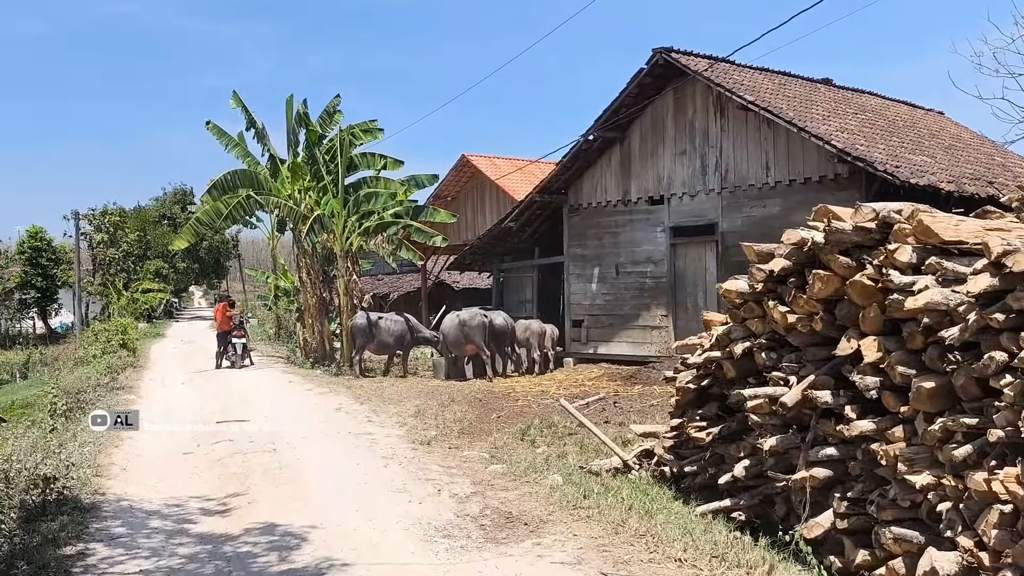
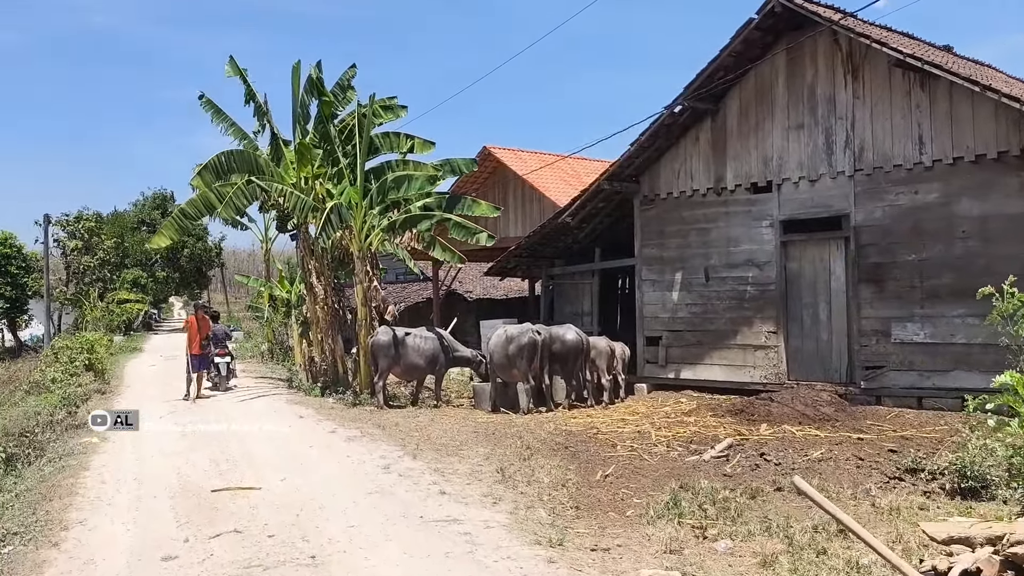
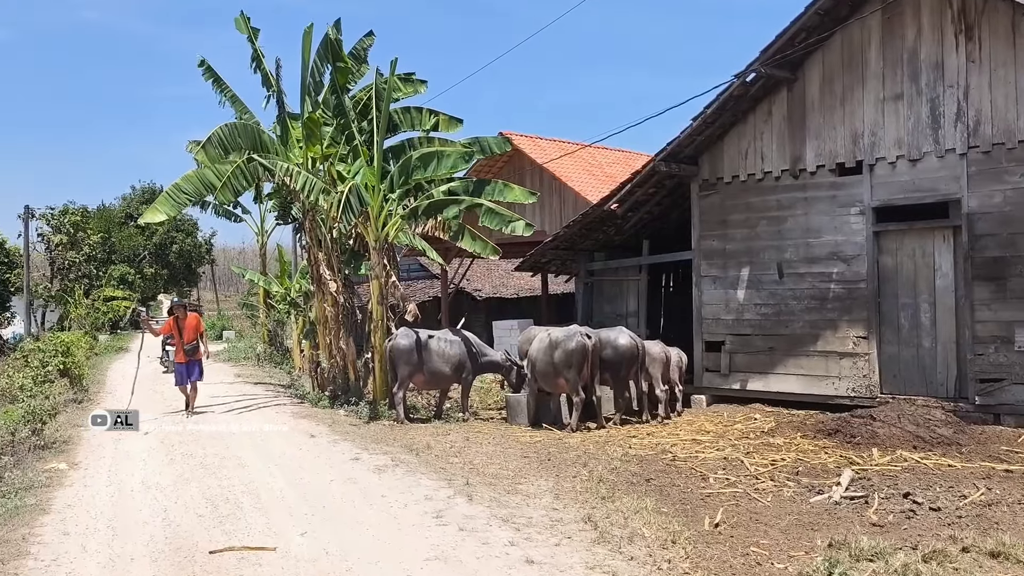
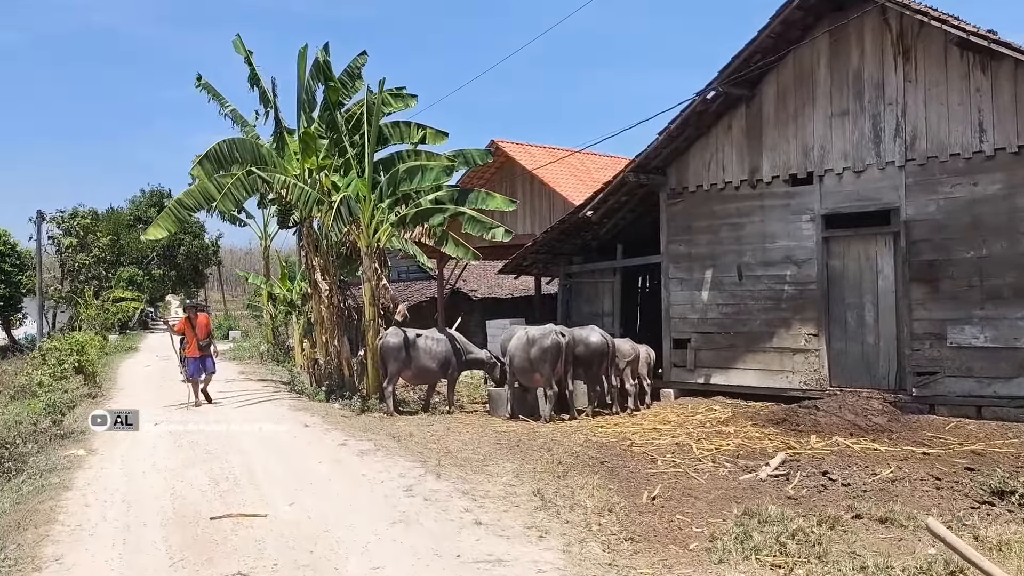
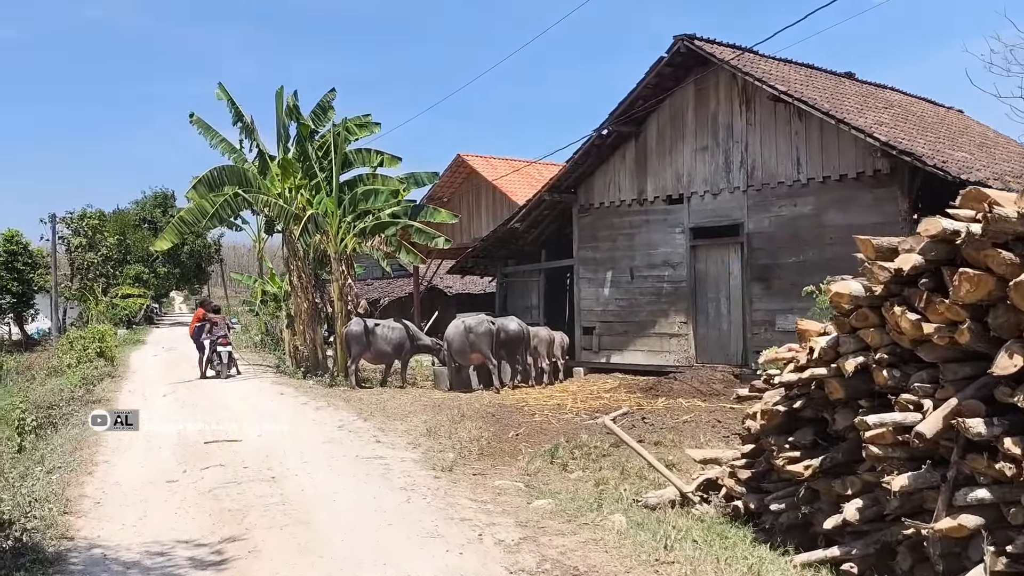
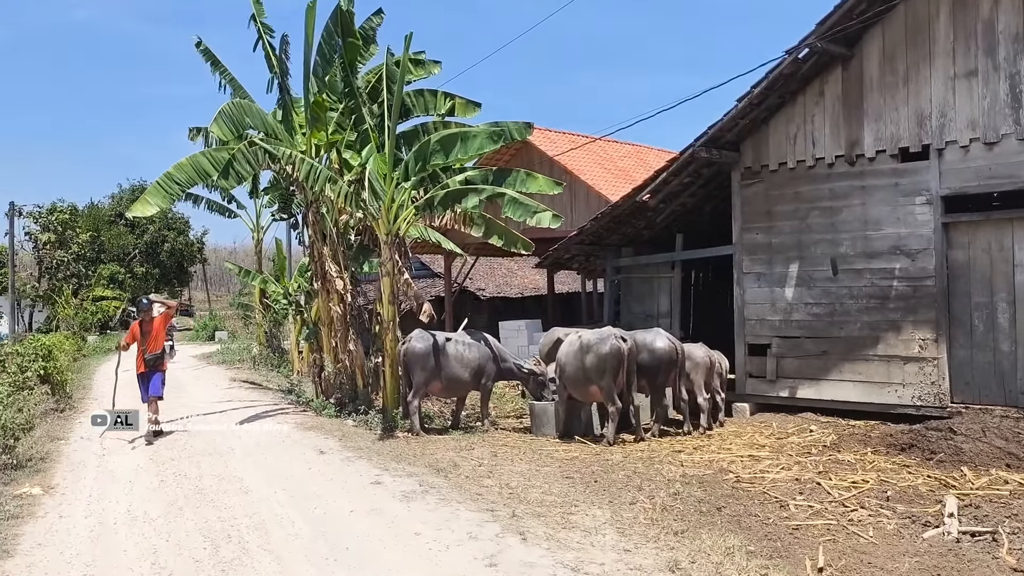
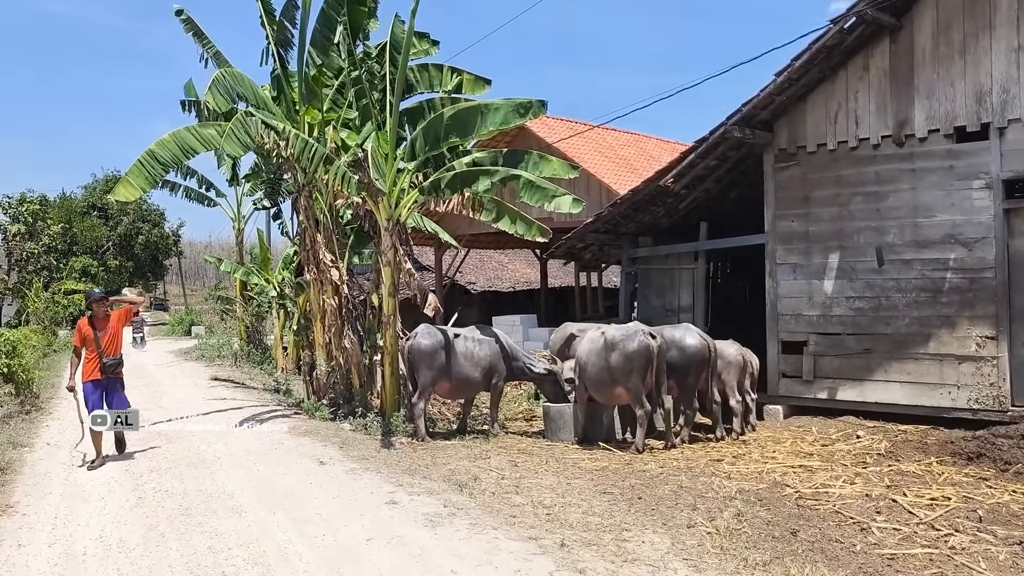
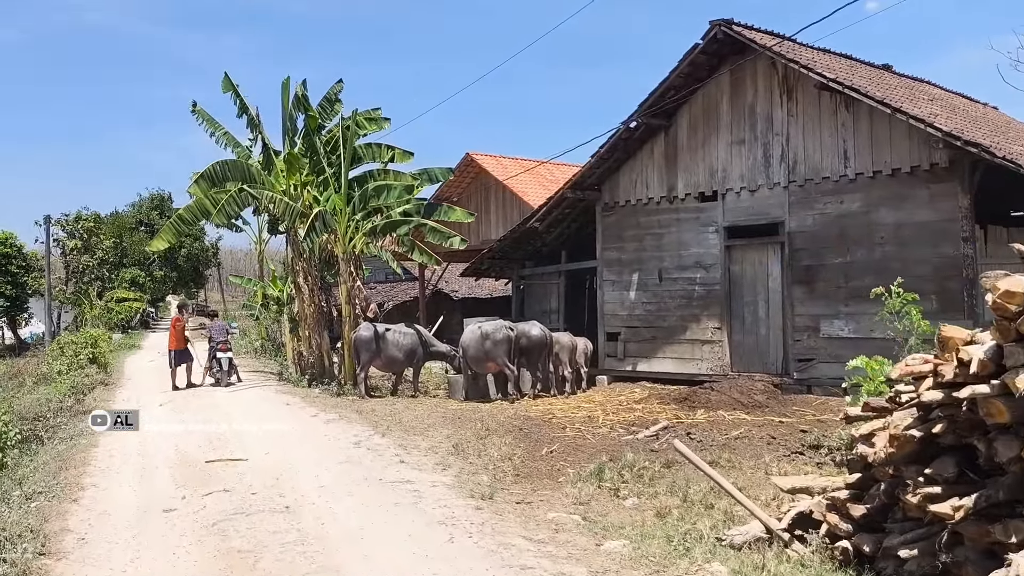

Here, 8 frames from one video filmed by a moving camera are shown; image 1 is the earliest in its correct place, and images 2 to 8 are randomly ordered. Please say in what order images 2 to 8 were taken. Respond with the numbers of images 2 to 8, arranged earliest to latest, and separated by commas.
5, 8, 2, 4, 3, 6, 7
